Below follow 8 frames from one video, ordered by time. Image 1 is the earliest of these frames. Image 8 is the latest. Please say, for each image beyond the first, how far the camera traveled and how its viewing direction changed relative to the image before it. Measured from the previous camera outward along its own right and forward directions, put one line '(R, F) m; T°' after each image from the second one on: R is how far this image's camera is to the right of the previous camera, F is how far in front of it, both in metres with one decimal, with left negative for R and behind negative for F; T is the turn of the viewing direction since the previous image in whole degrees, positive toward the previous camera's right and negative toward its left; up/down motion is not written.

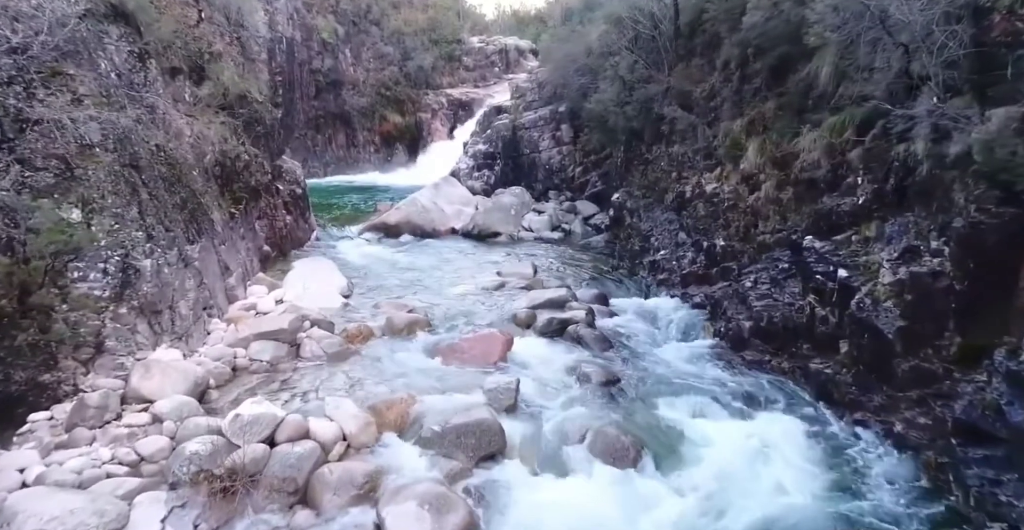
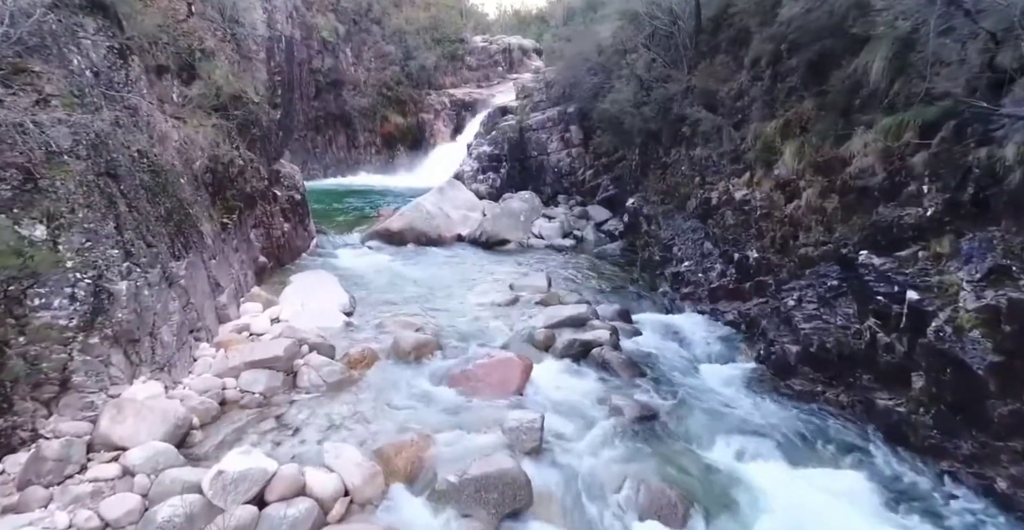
(-0.2, +0.7) m; 0°
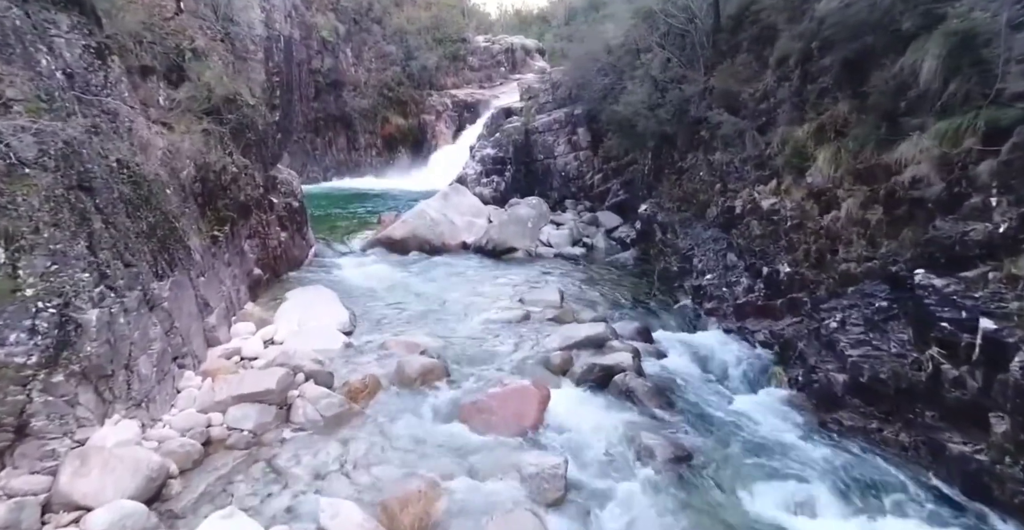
(-0.1, +0.6) m; 0°
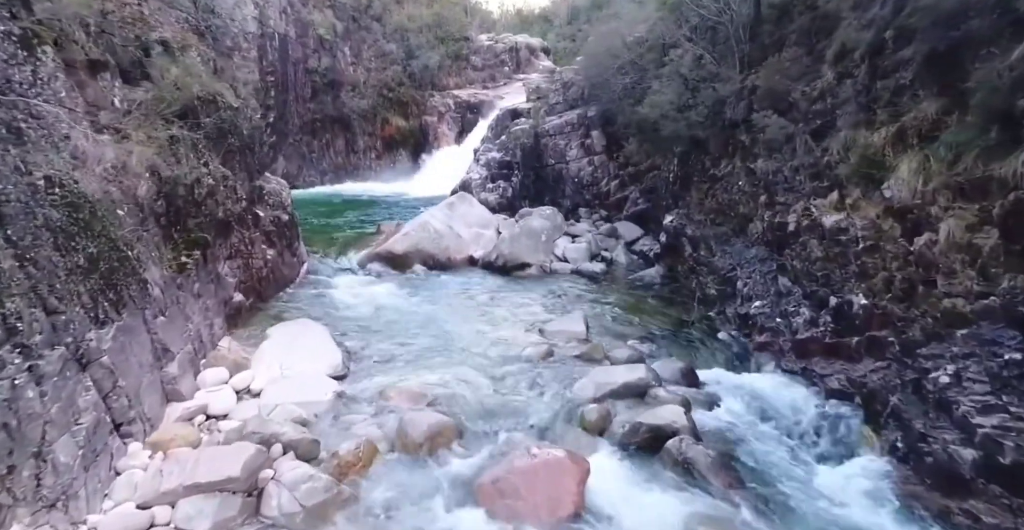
(-0.2, +1.2) m; 0°
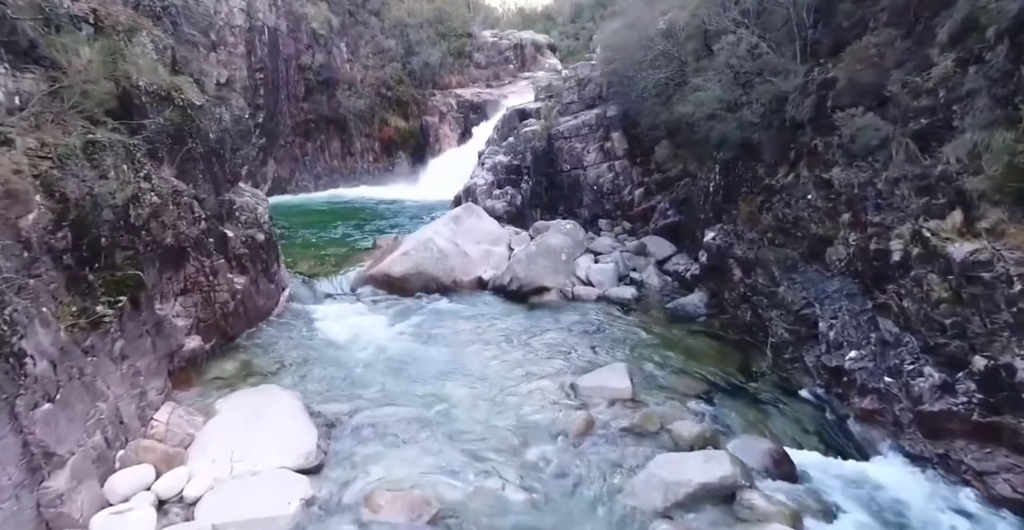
(-0.3, +1.7) m; 0°
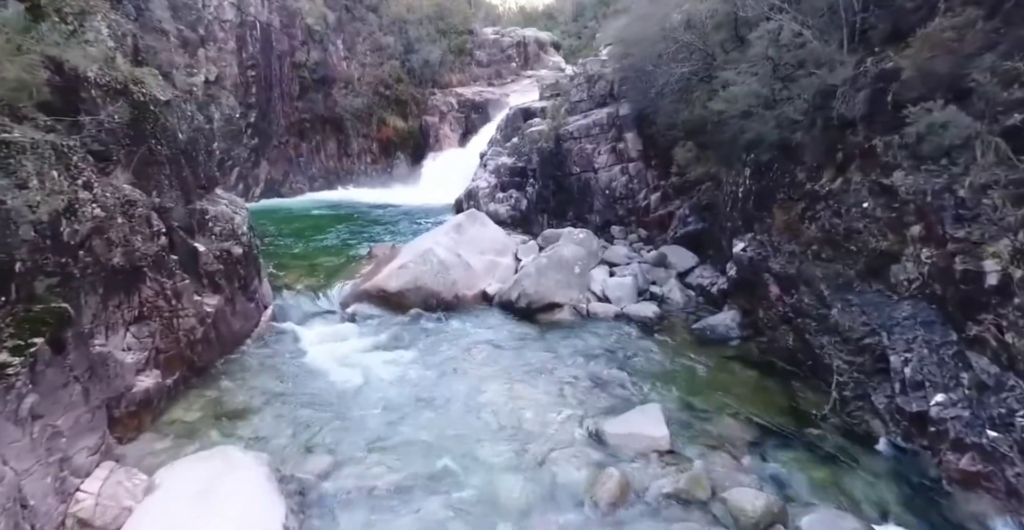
(-0.1, +1.1) m; 0°
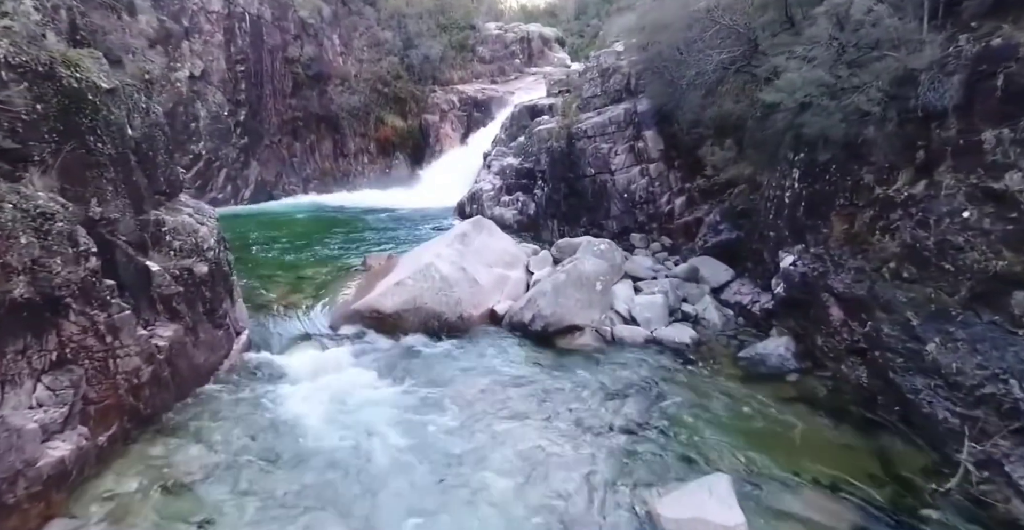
(-0.2, +1.3) m; 0°
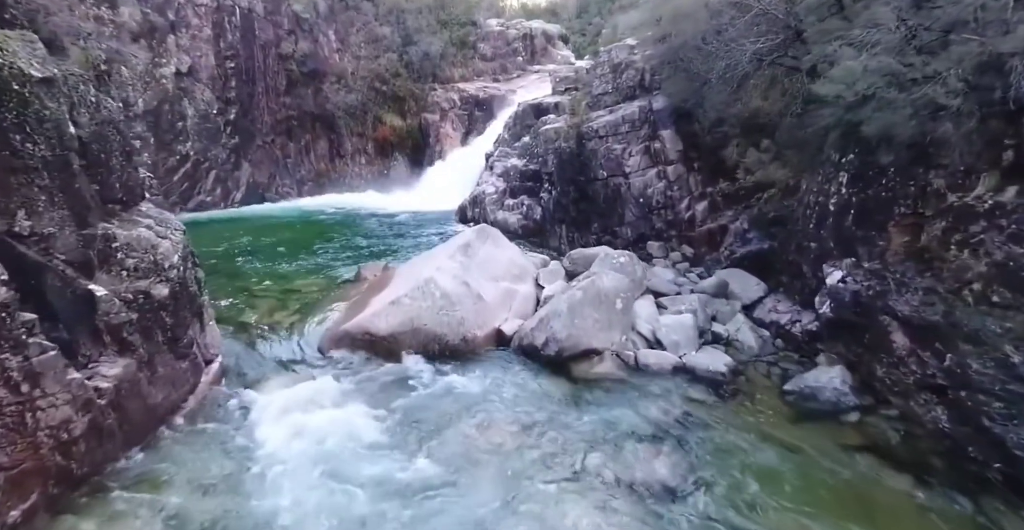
(-0.1, +1.0) m; 0°
